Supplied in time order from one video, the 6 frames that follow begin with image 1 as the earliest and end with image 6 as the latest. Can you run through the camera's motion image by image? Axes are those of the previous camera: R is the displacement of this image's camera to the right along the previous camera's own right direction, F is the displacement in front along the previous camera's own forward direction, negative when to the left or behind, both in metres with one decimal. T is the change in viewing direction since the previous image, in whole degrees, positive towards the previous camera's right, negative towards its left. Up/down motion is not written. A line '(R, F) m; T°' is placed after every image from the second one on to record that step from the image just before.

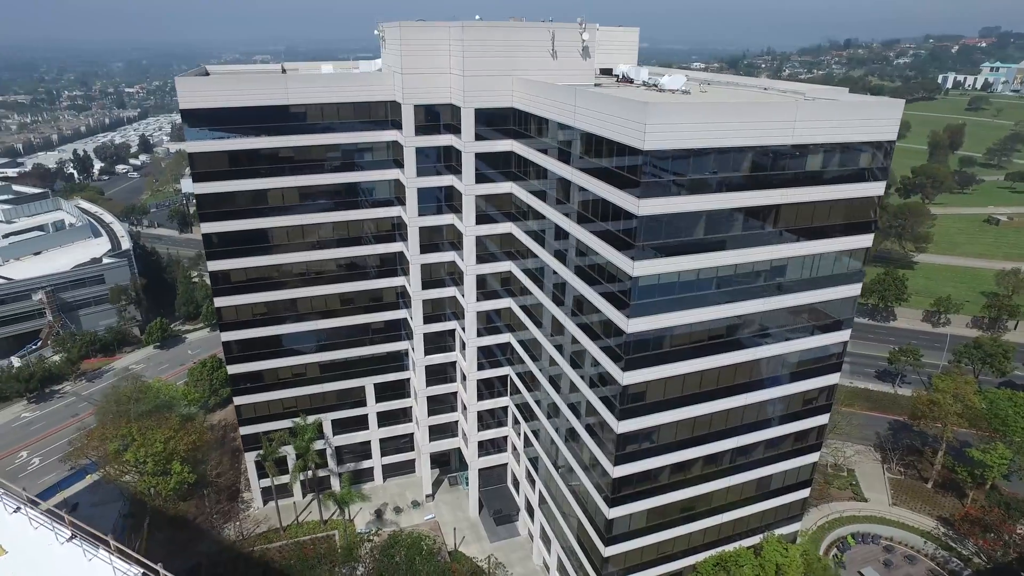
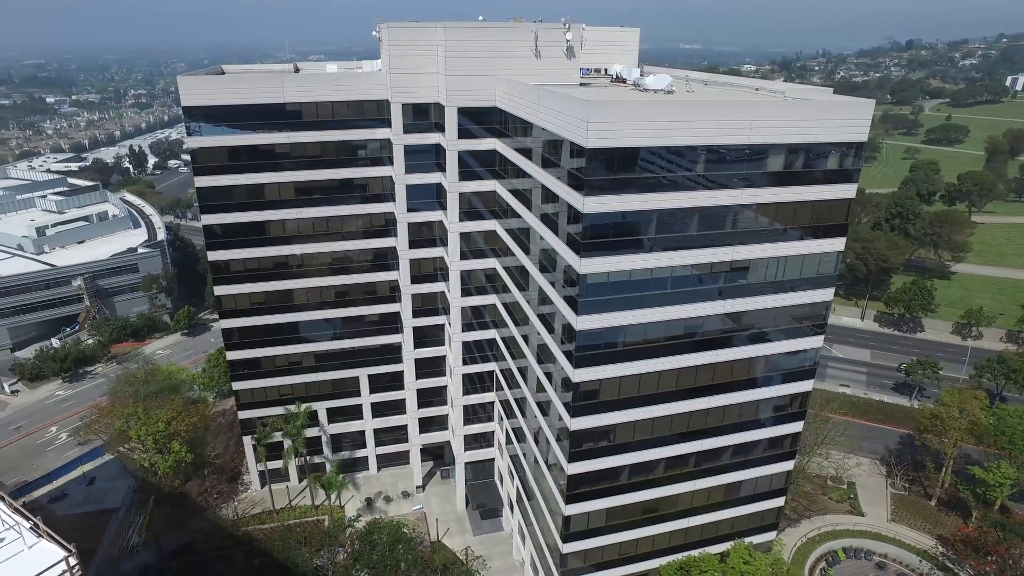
(+4.5, -0.4) m; -4°
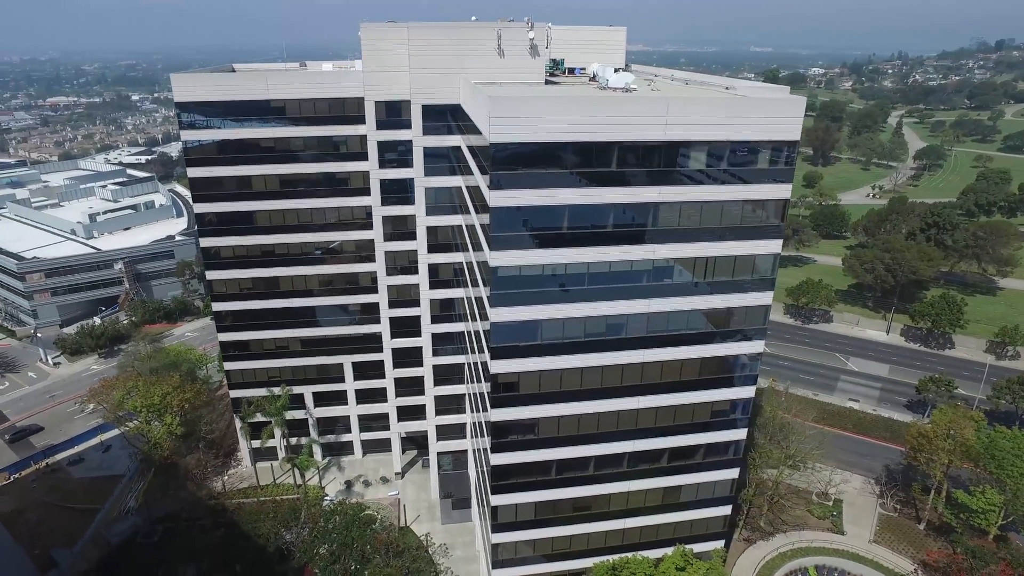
(+6.9, -0.3) m; -5°
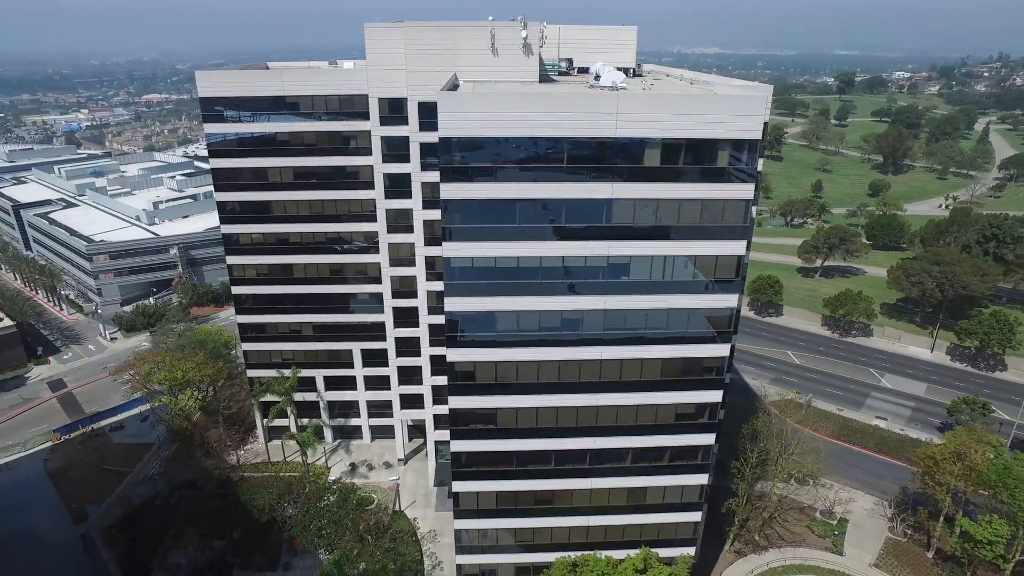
(+5.5, -0.4) m; -6°
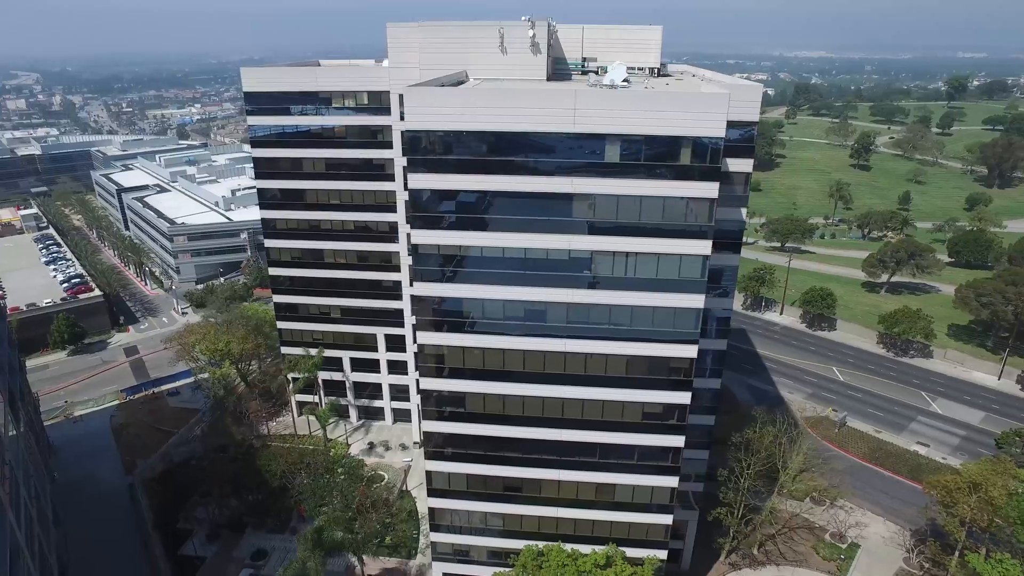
(+6.0, -0.6) m; -8°
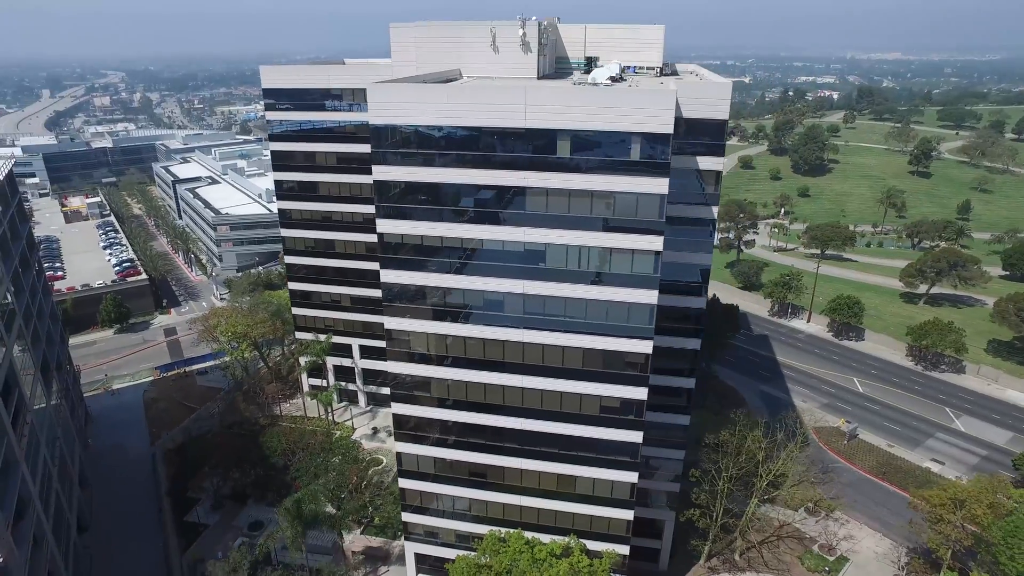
(+5.1, -0.7) m; -5°
